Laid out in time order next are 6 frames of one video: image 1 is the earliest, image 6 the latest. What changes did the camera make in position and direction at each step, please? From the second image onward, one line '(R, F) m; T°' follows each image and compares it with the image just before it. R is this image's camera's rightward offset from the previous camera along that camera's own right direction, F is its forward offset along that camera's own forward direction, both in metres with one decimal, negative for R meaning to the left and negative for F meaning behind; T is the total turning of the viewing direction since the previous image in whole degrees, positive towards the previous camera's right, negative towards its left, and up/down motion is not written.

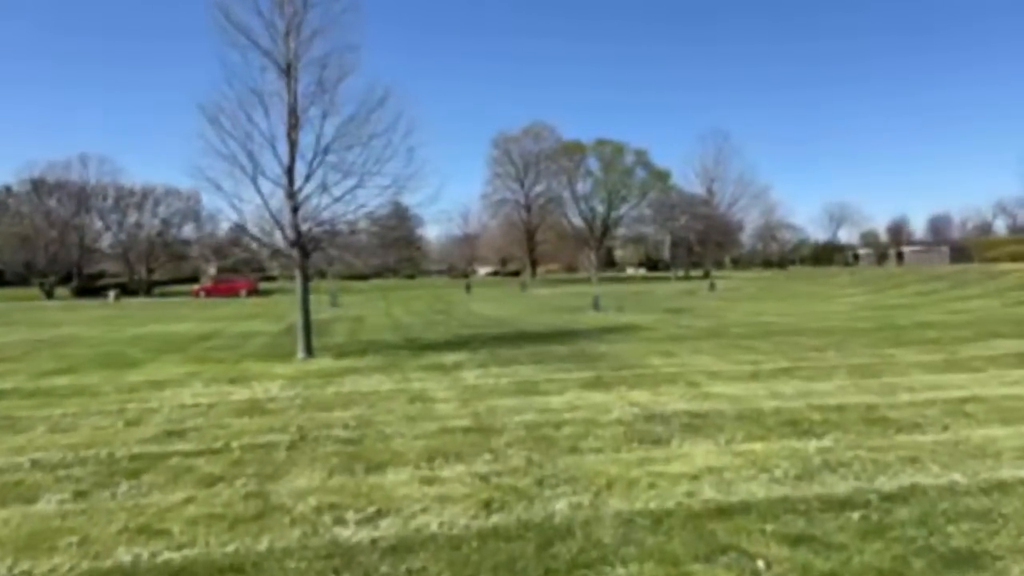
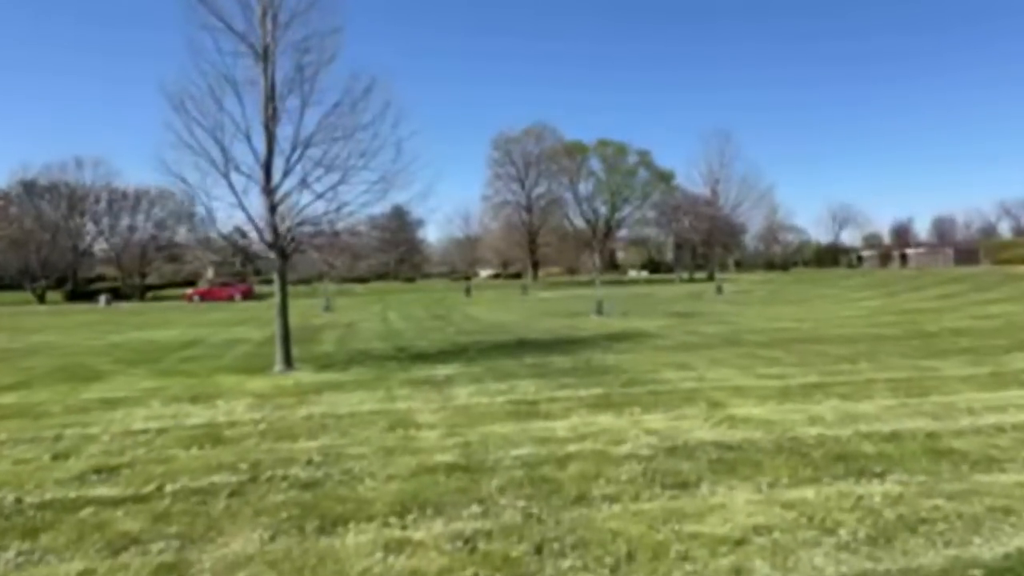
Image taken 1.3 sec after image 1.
(+0.1, +1.5) m; 0°
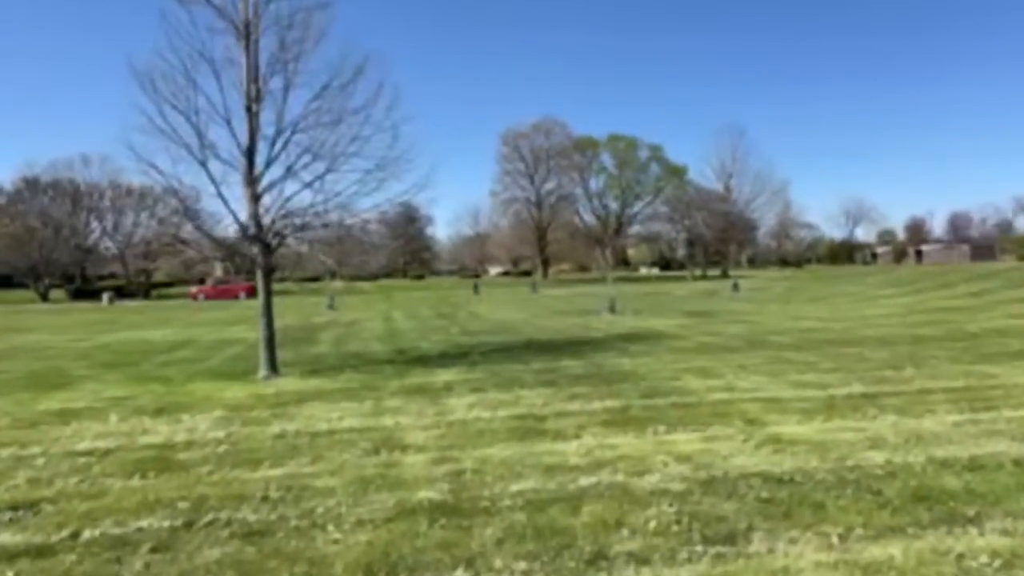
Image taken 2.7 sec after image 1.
(+0.1, +1.4) m; -1°
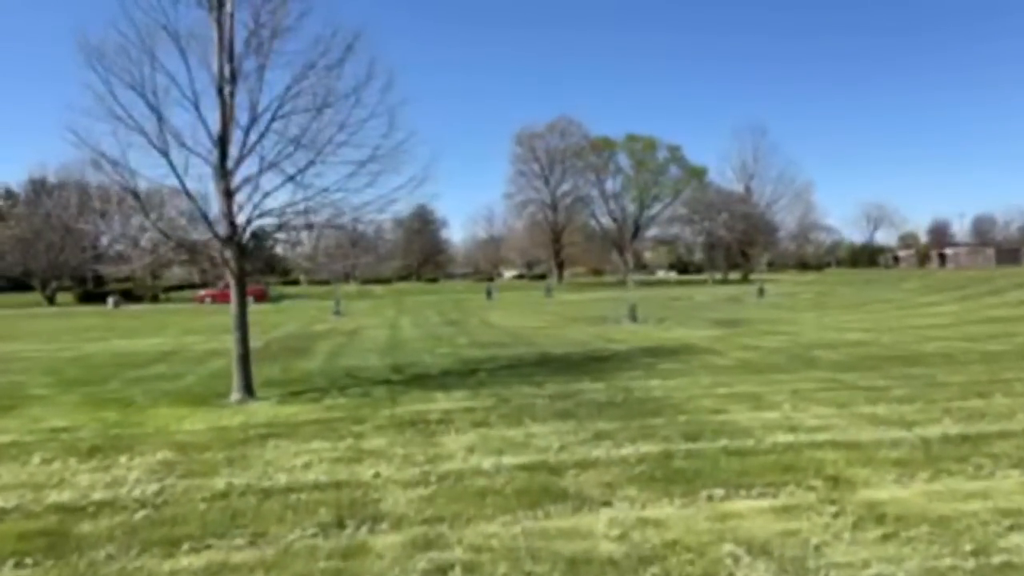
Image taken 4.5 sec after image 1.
(0.0, +1.9) m; -1°
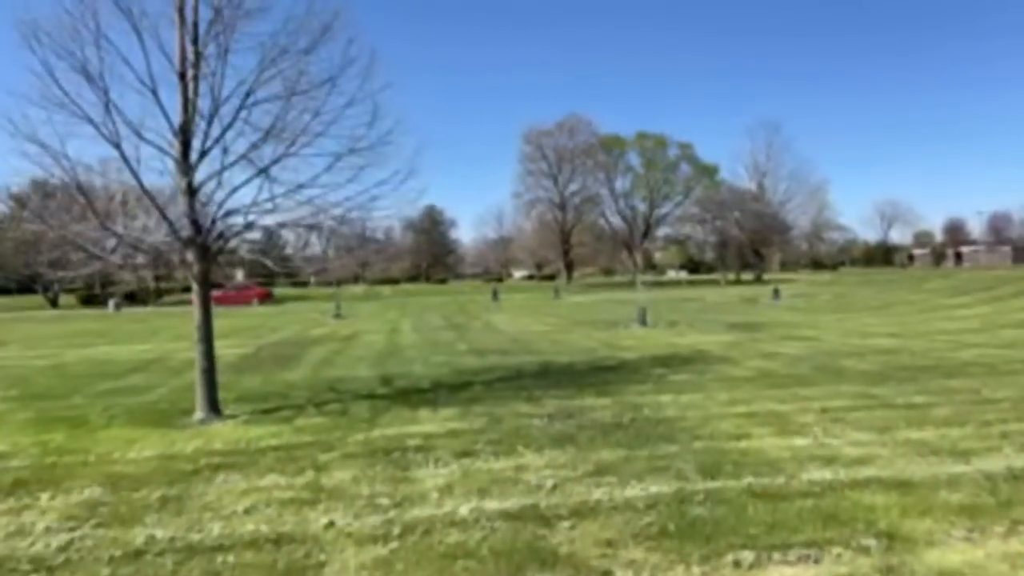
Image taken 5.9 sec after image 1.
(+0.2, +1.2) m; -1°
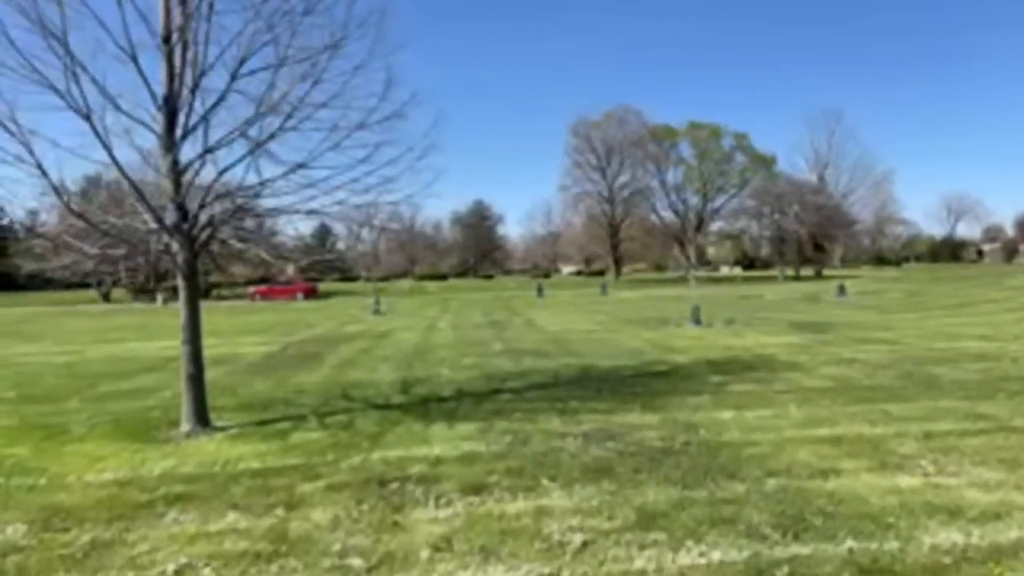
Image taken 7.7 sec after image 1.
(+0.2, +1.6) m; -3°
